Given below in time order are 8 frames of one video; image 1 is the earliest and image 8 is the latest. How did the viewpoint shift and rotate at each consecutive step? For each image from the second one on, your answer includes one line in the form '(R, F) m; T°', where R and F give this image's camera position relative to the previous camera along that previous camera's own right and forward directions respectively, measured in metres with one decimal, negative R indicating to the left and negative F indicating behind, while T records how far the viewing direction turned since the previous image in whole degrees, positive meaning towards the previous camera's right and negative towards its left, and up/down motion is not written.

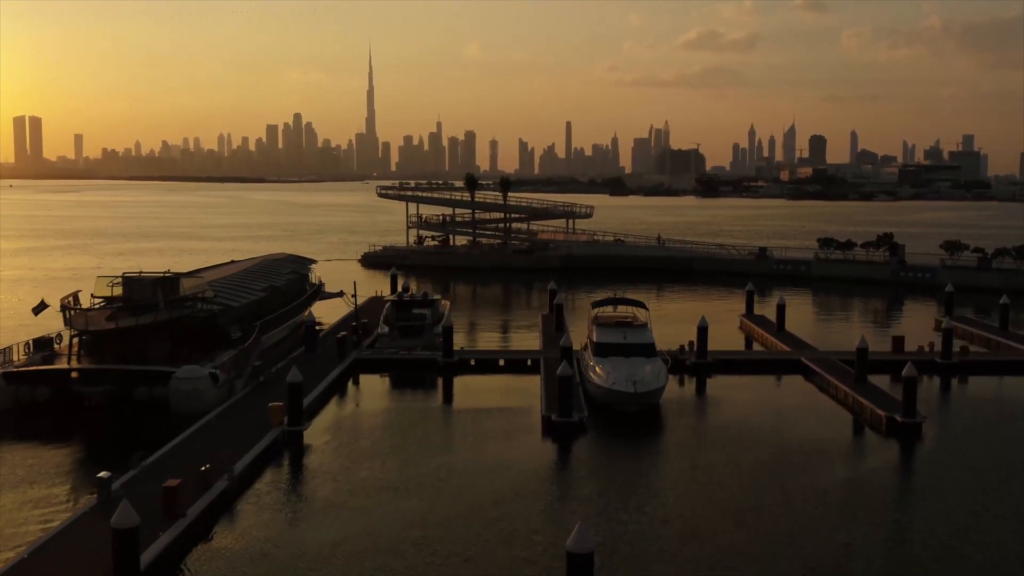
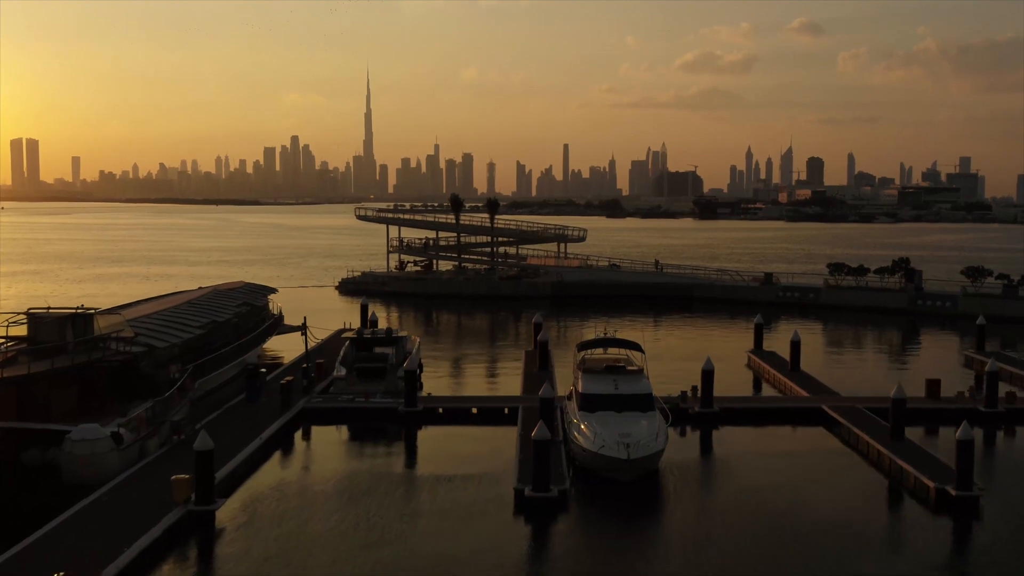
(+0.4, +2.7) m; 0°
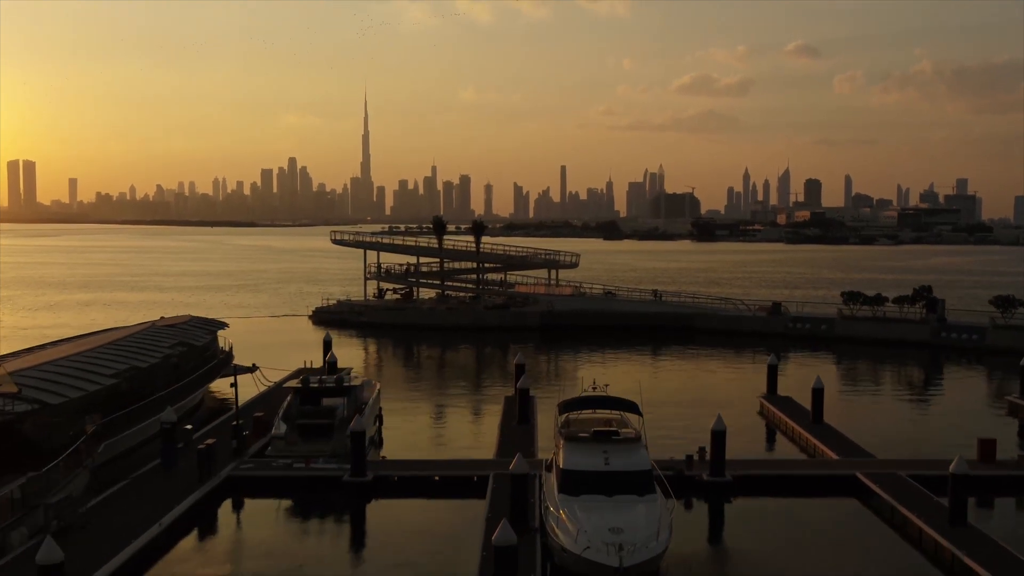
(+0.3, +2.8) m; 0°
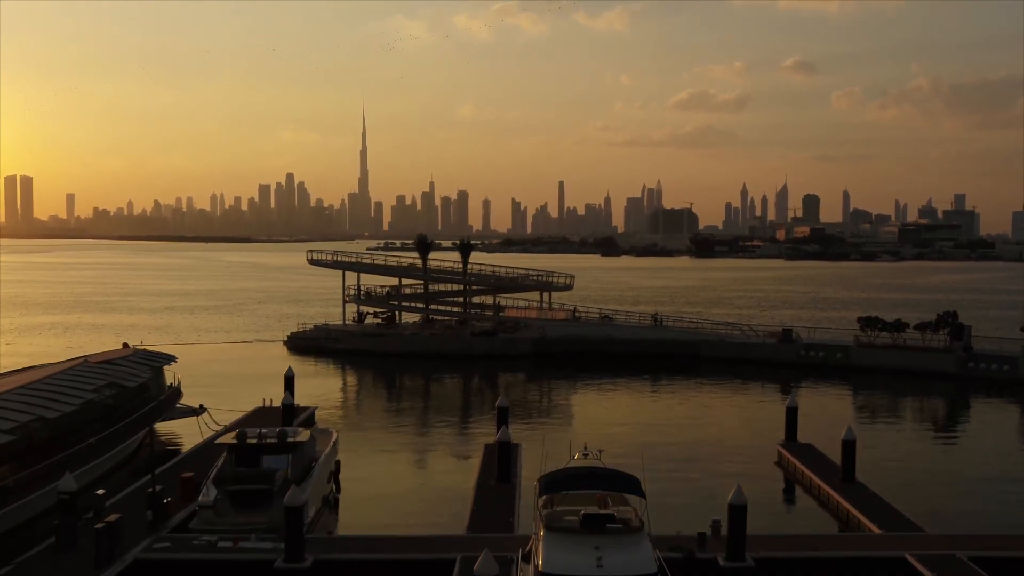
(+0.3, +2.5) m; 0°
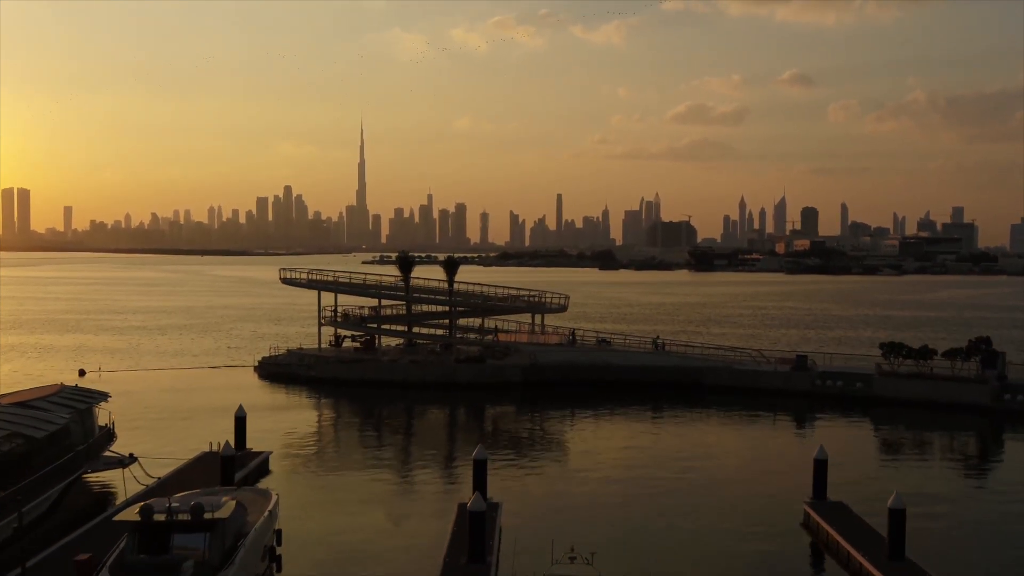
(+0.2, +2.5) m; 0°
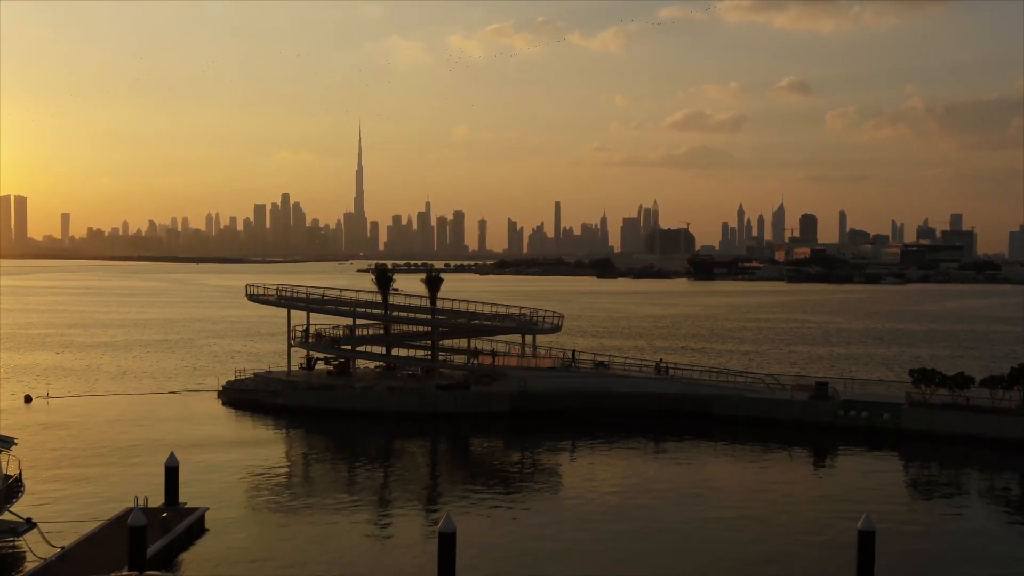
(+0.2, +2.7) m; 0°
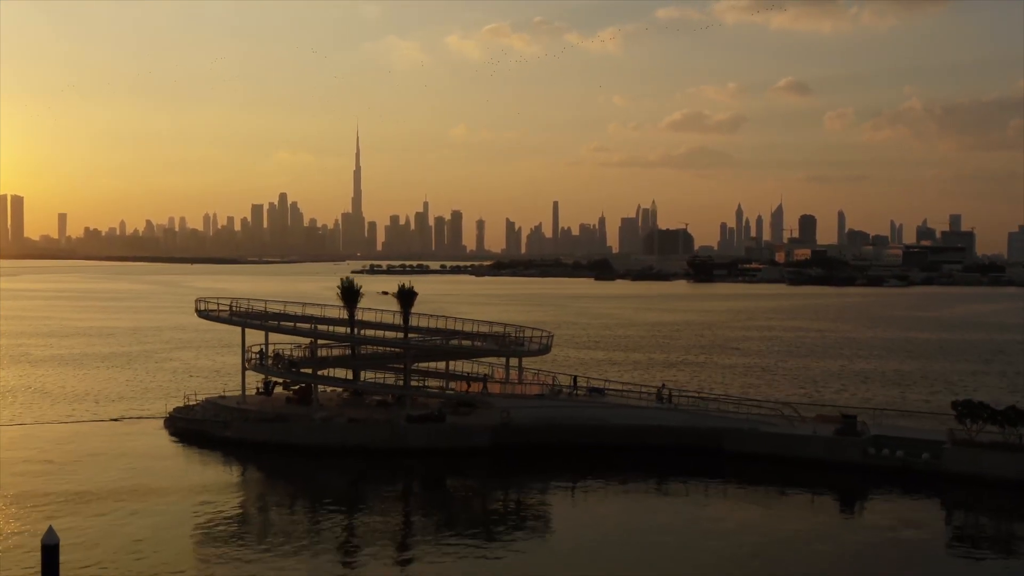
(+0.3, +3.2) m; 0°
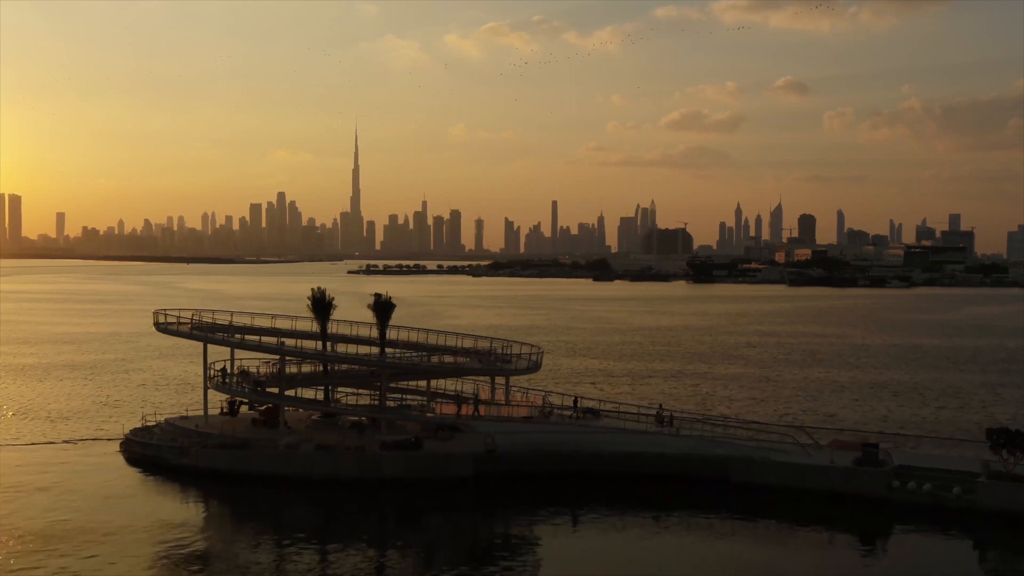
(+0.3, +2.1) m; 0°
